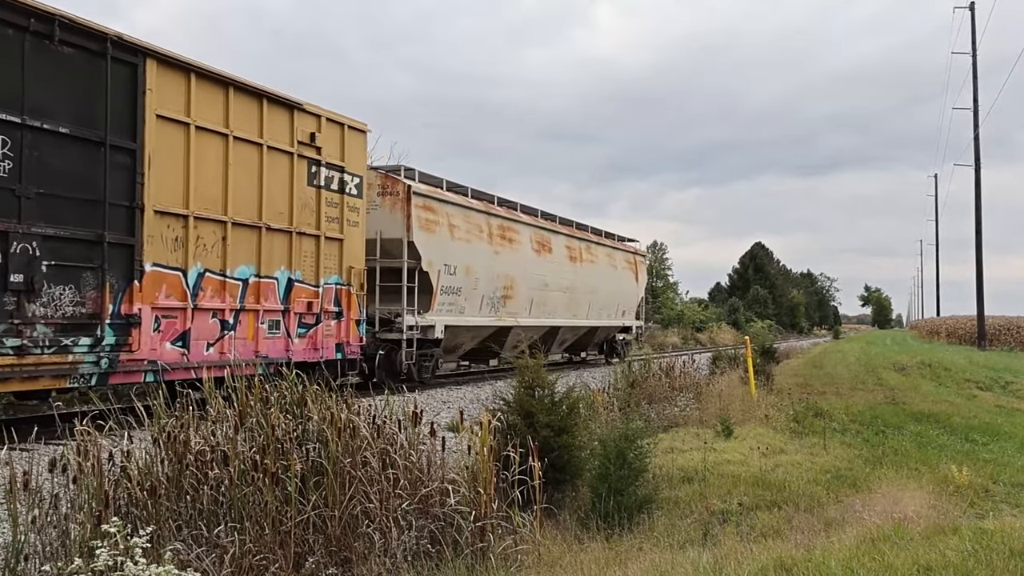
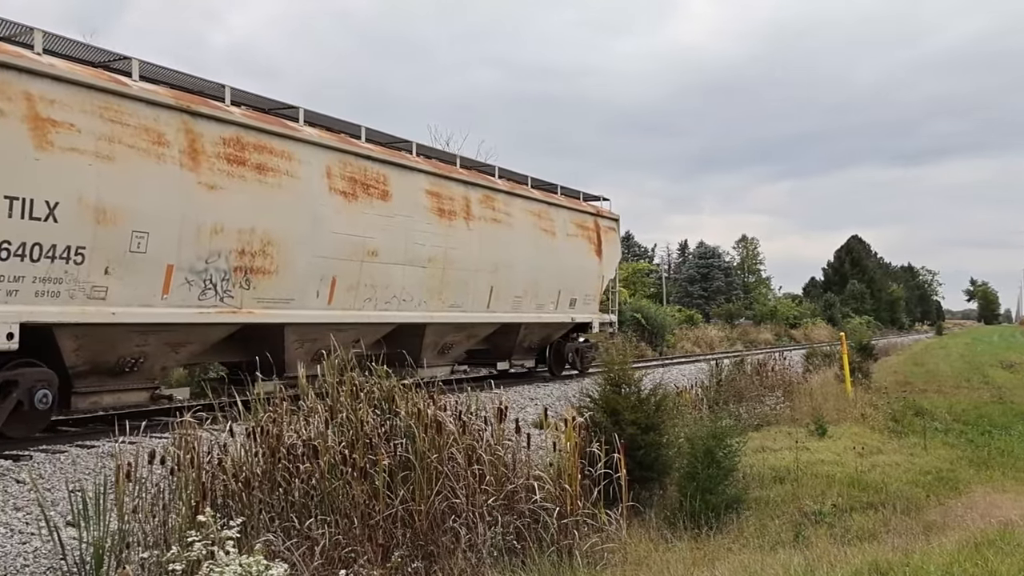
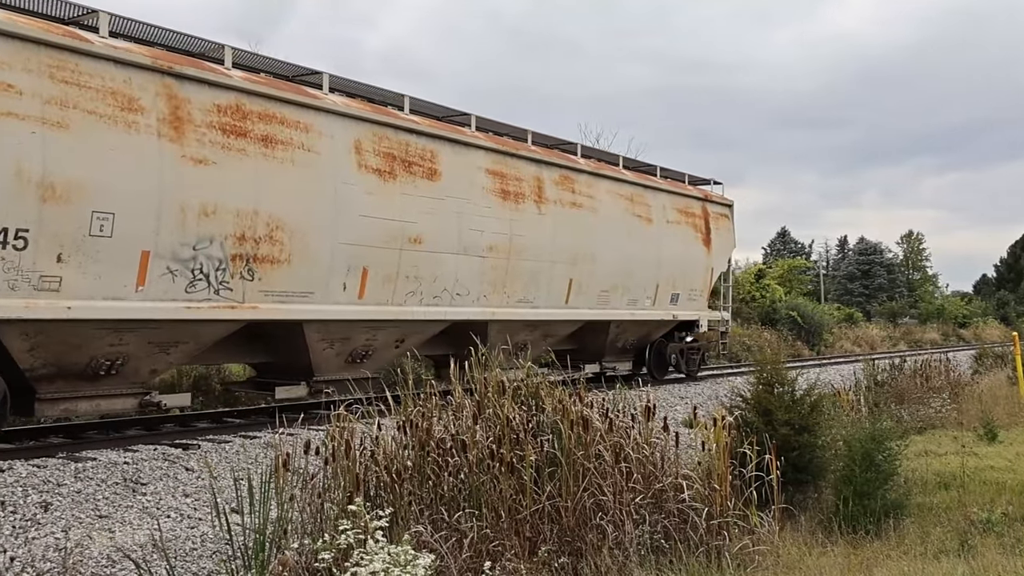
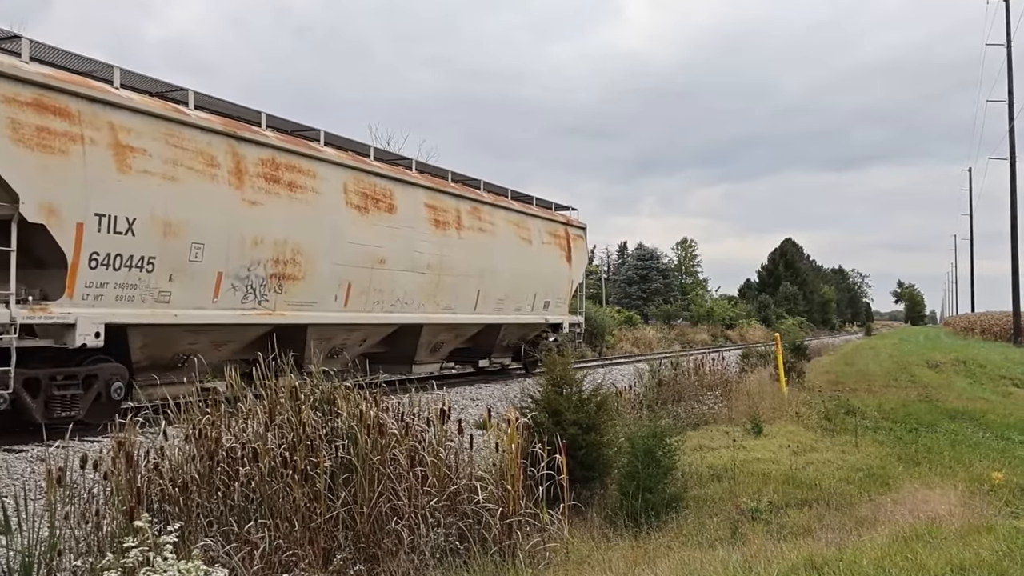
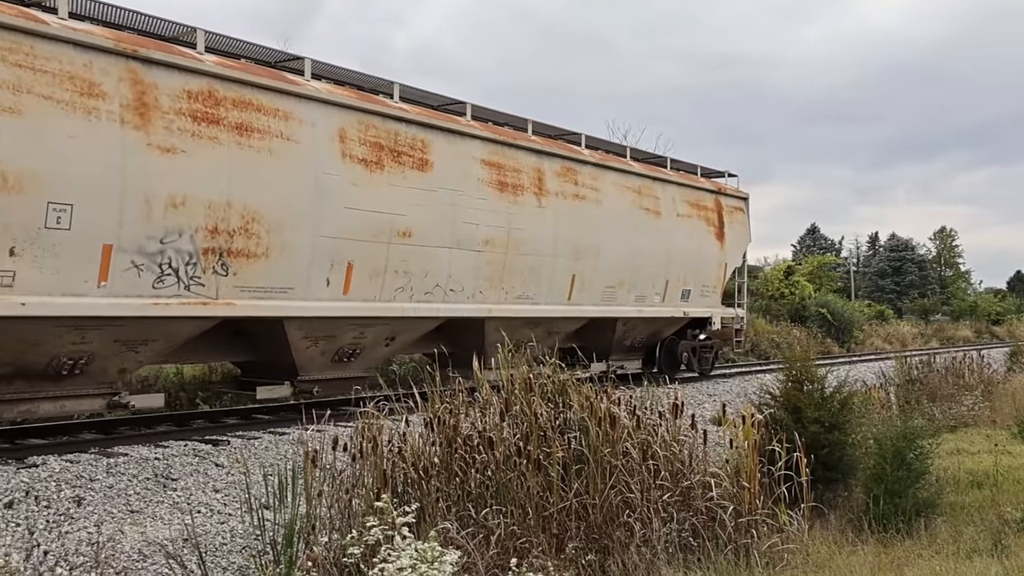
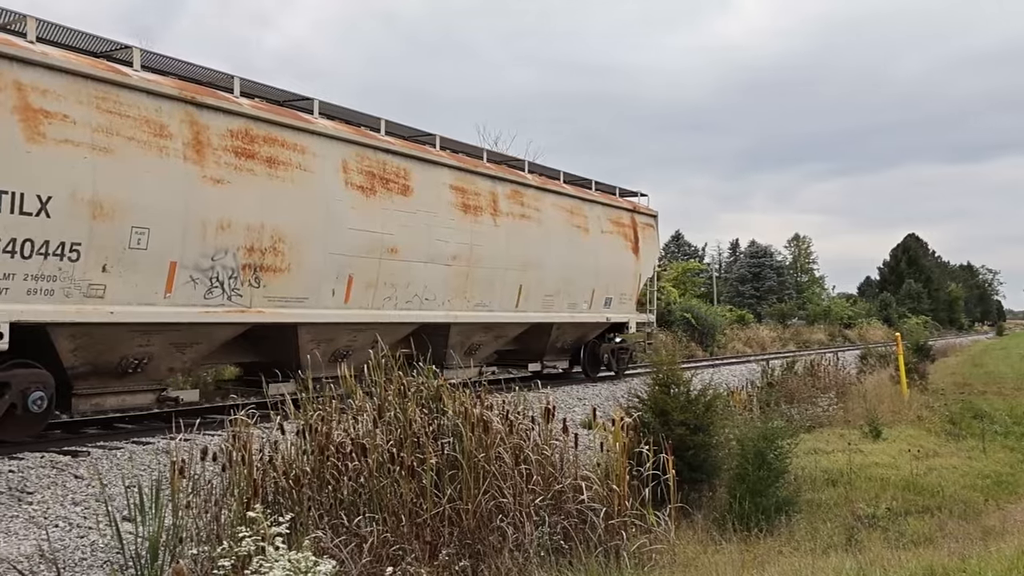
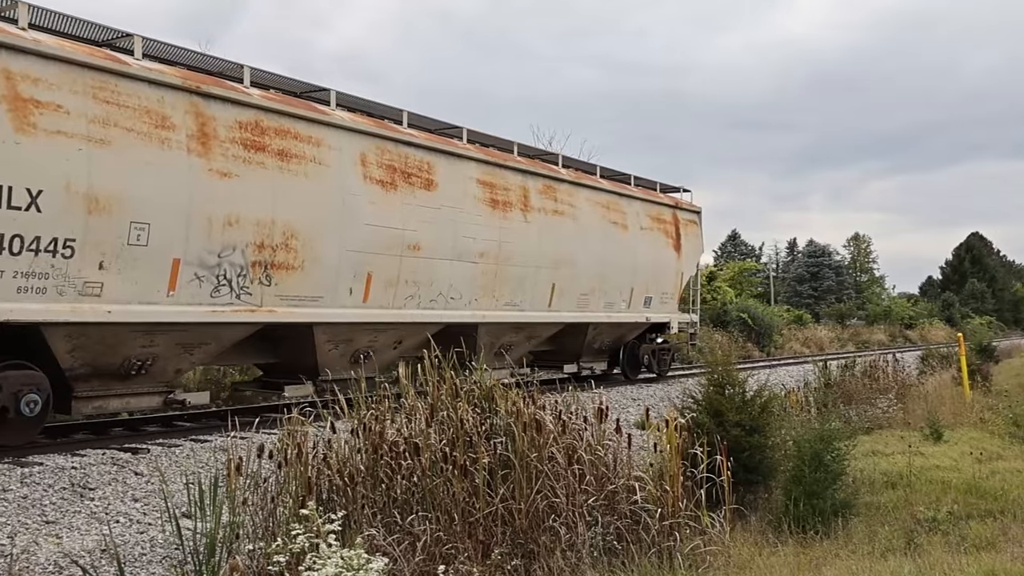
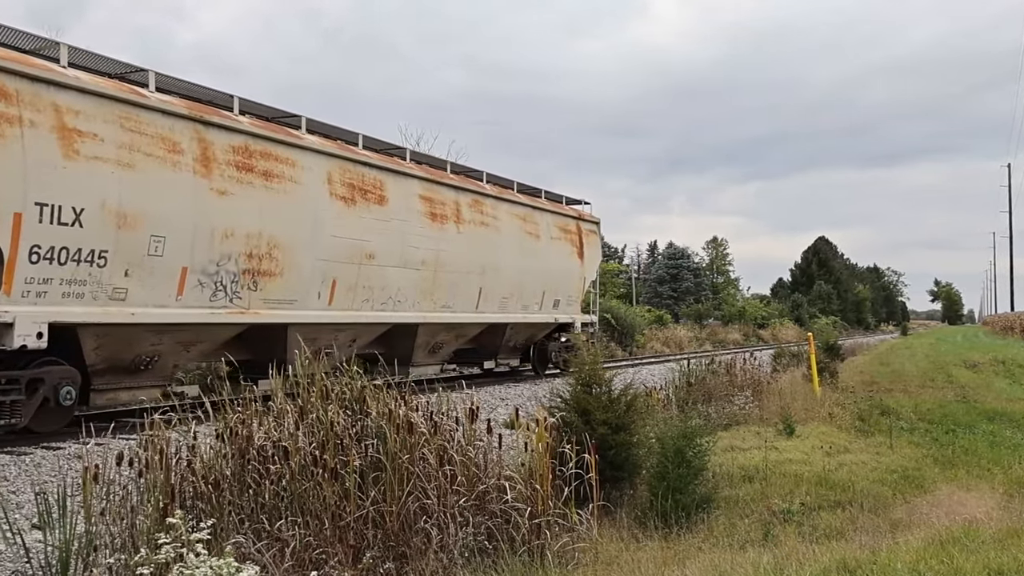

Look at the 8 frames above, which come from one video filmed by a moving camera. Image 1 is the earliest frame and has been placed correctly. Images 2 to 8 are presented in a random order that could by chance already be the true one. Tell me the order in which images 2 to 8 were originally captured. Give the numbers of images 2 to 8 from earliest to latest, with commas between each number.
4, 8, 2, 6, 7, 3, 5
